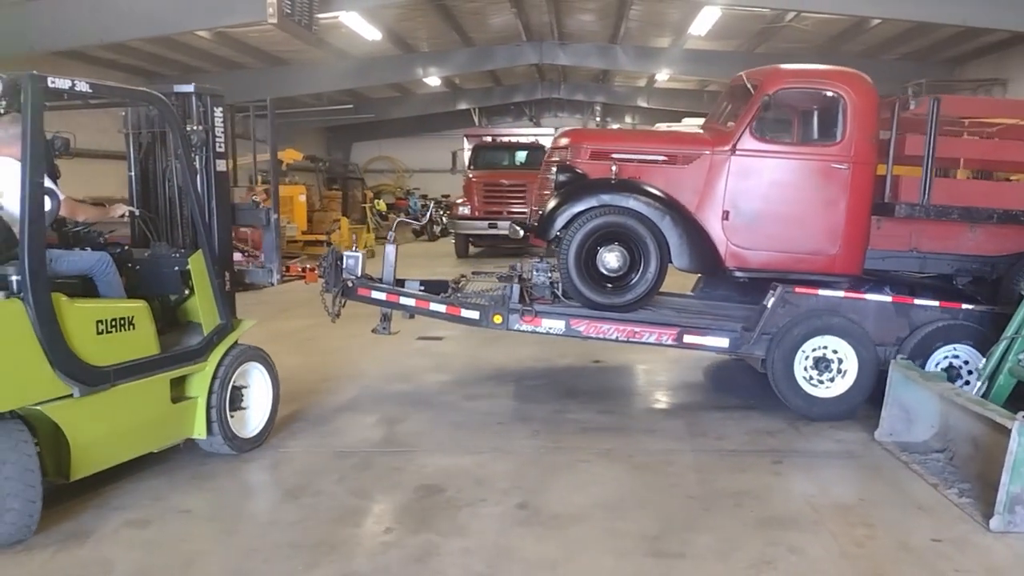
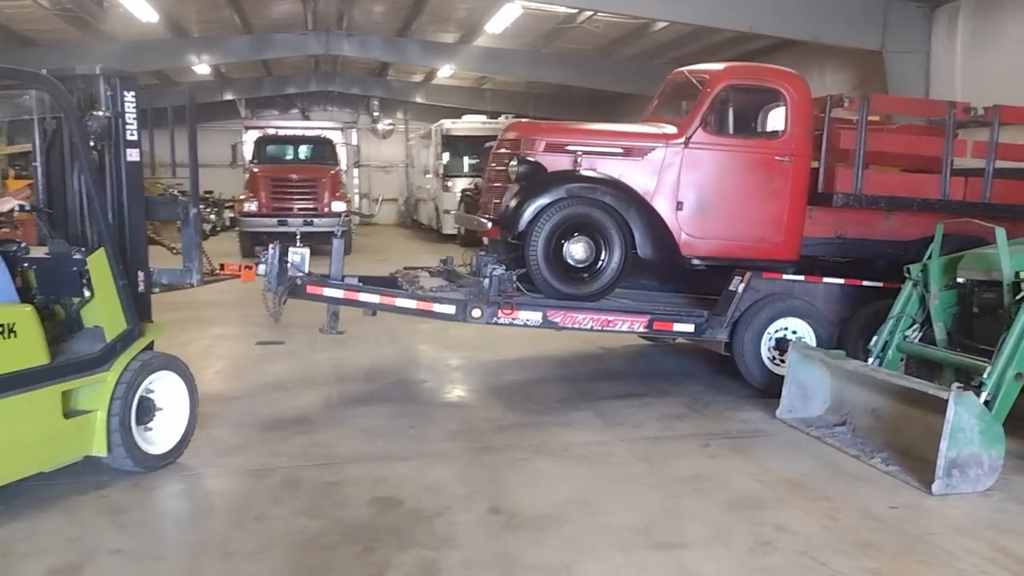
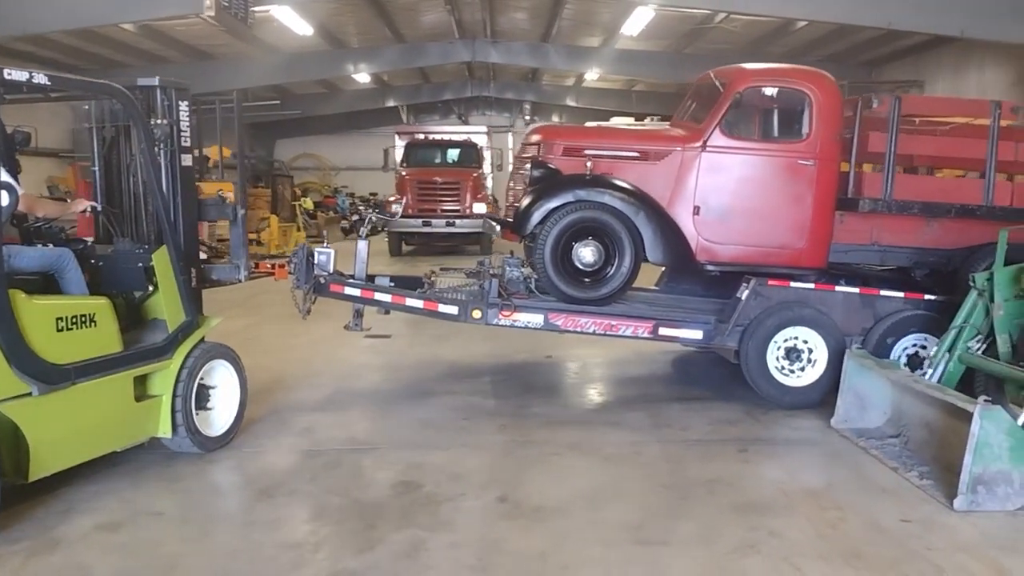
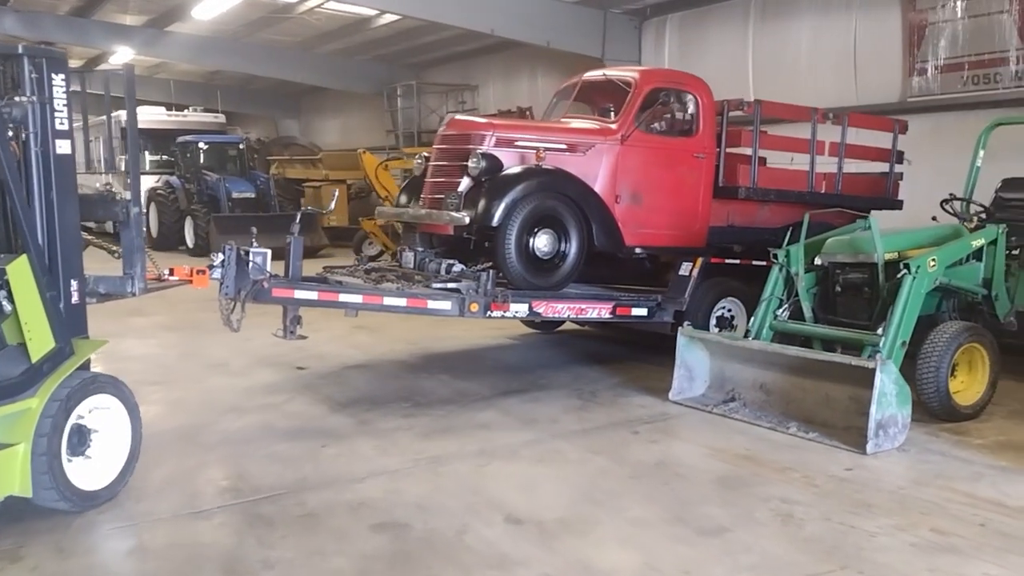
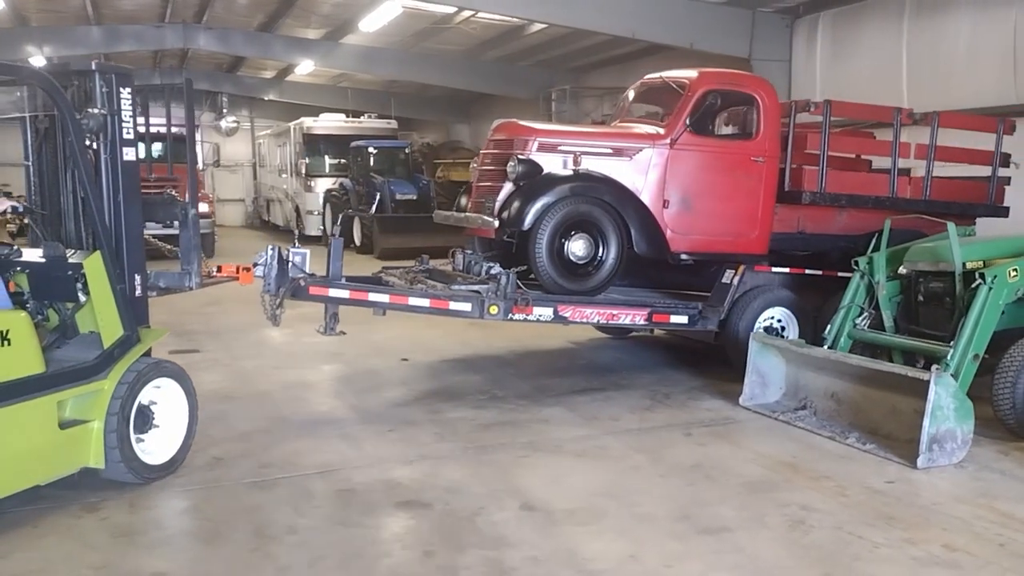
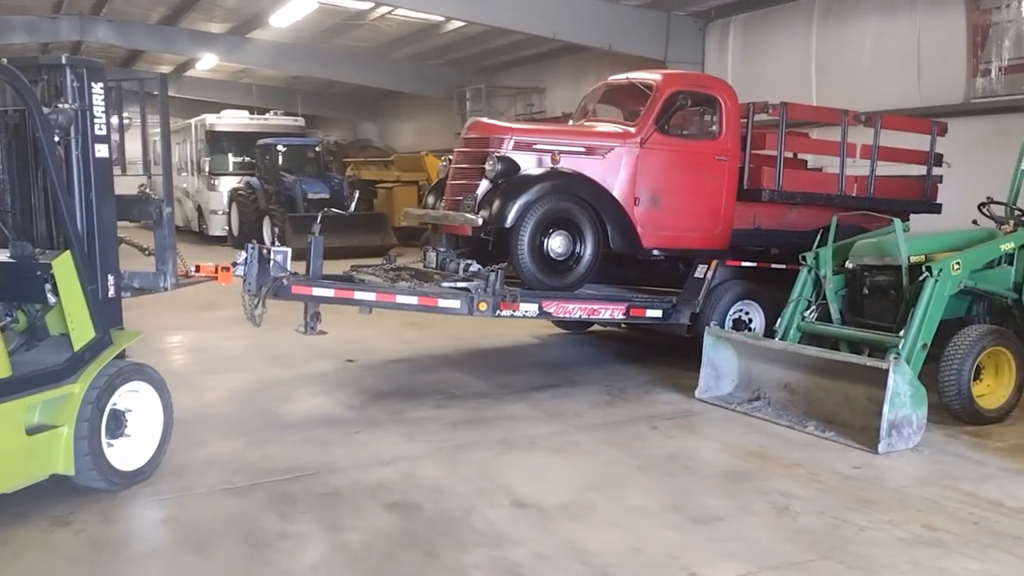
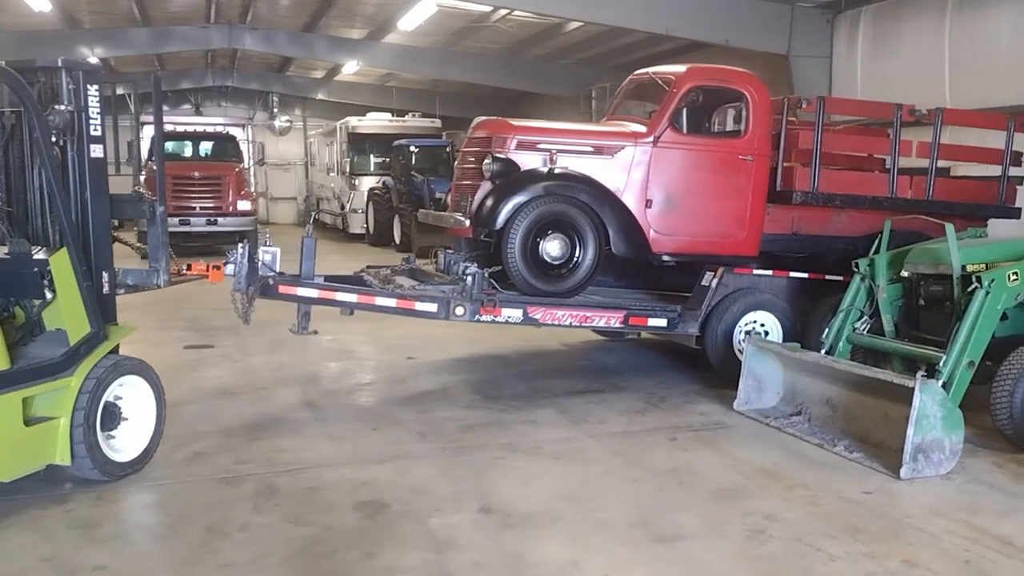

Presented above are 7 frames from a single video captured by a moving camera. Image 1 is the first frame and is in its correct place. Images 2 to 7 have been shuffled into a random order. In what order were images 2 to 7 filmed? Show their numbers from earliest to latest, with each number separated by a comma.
3, 2, 7, 5, 6, 4
